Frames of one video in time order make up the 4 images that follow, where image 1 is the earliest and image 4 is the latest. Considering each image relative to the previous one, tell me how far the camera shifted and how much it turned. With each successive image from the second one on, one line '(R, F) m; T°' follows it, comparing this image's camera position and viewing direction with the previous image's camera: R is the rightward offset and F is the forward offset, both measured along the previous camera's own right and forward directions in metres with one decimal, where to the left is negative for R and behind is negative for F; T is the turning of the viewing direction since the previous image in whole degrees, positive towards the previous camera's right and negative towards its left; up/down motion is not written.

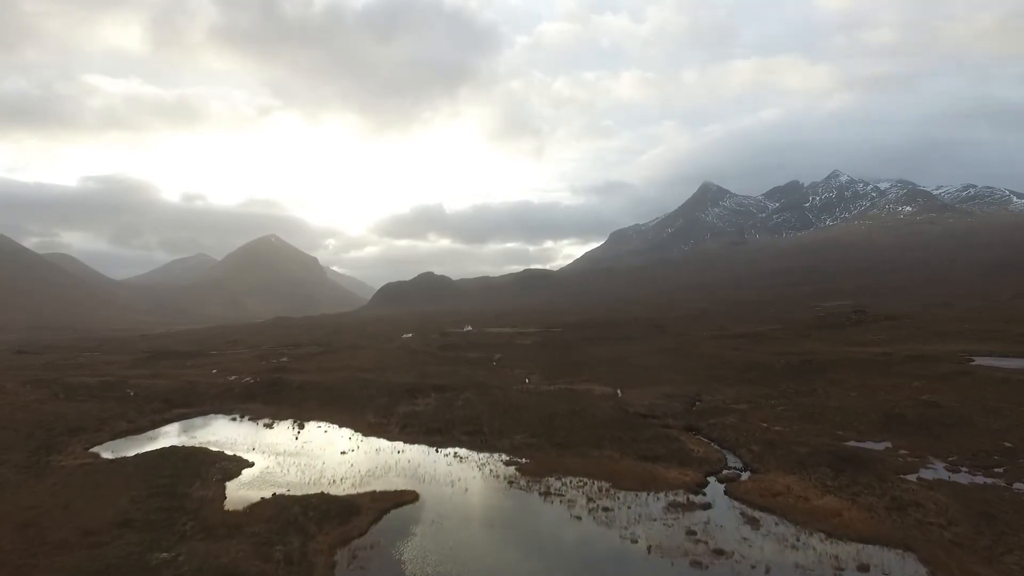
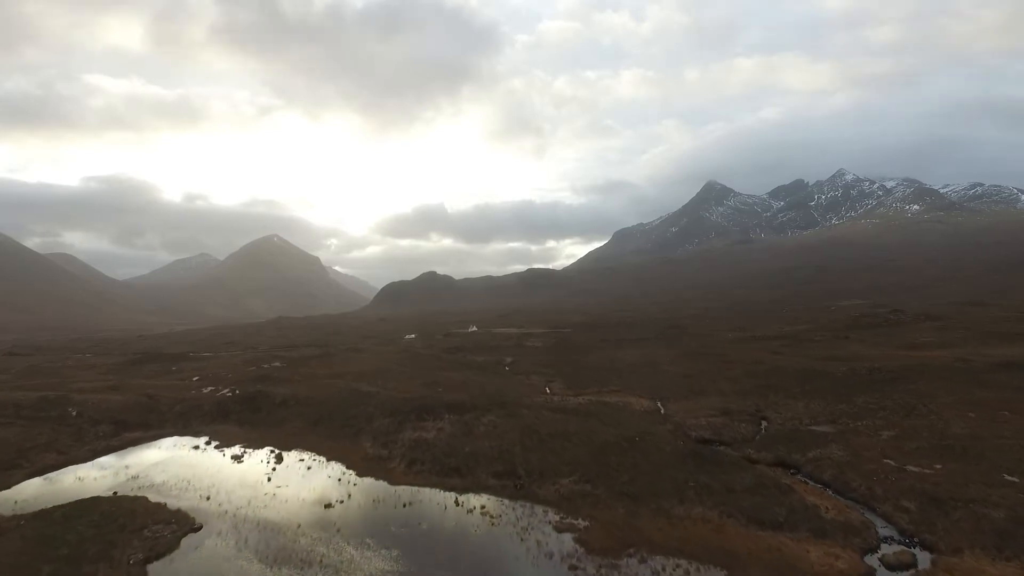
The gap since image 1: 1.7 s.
(-2.4, +9.2) m; 0°
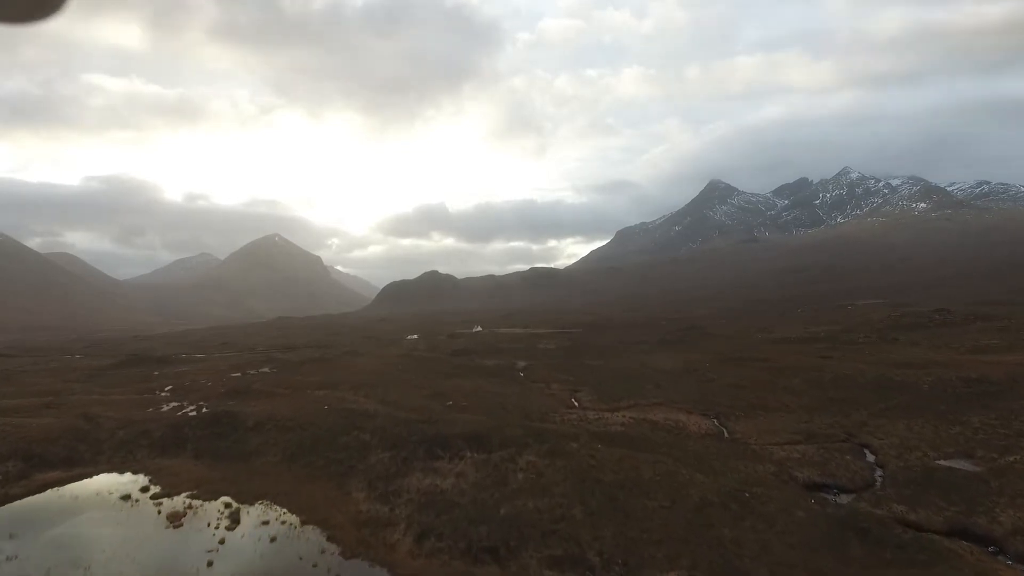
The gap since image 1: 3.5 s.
(-2.4, +9.7) m; 0°
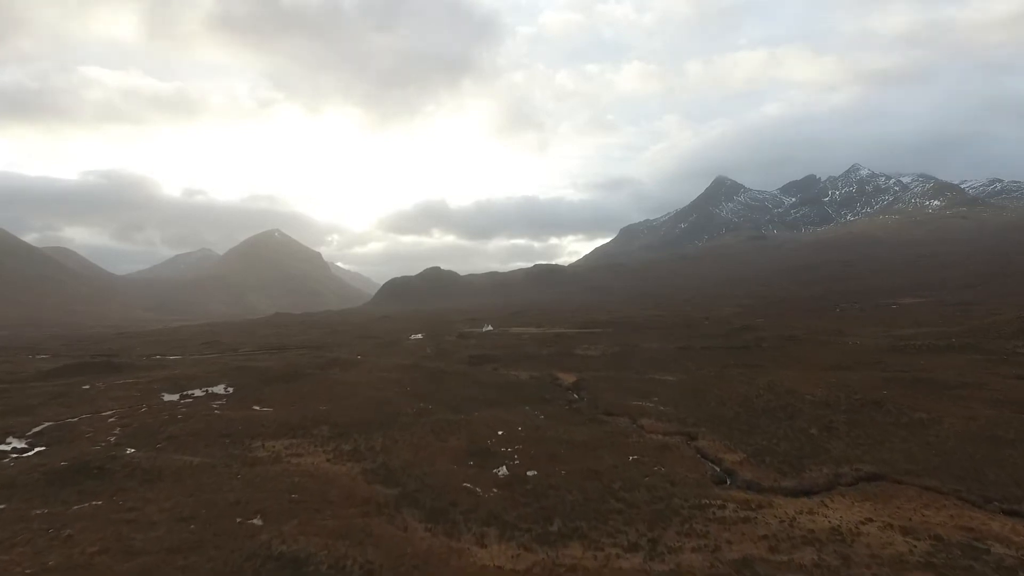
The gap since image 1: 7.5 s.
(-6.7, +24.8) m; 0°
